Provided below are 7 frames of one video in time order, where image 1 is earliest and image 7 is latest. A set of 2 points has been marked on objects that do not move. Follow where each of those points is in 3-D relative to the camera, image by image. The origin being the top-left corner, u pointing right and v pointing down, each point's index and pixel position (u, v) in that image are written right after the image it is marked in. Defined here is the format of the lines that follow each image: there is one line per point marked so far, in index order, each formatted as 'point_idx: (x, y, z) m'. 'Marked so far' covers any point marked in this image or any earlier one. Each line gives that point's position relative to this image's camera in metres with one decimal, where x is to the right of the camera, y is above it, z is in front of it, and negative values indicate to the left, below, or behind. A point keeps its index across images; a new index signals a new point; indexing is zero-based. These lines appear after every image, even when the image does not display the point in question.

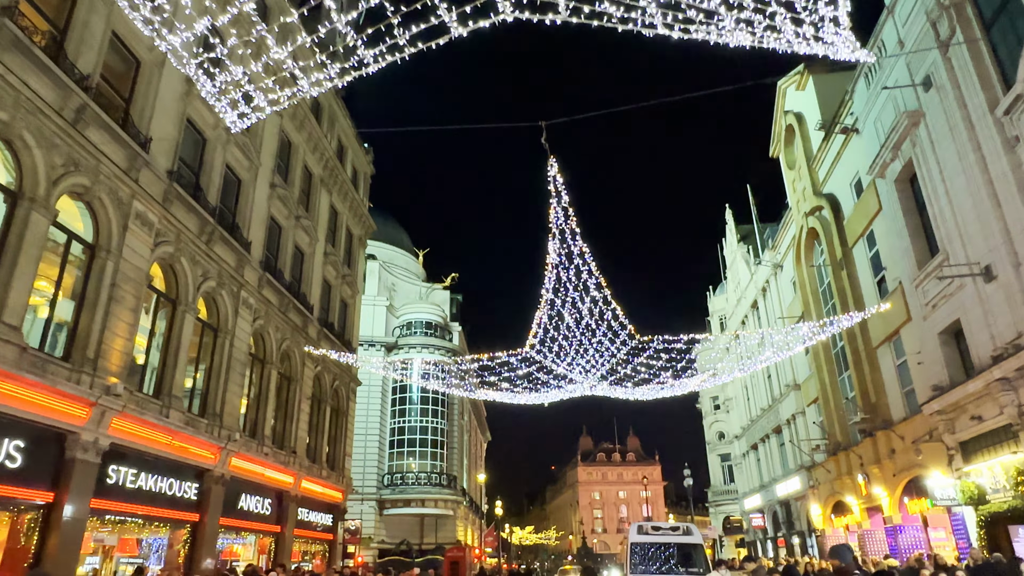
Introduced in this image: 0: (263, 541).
0: (-6.3, -6.4, +17.1) m
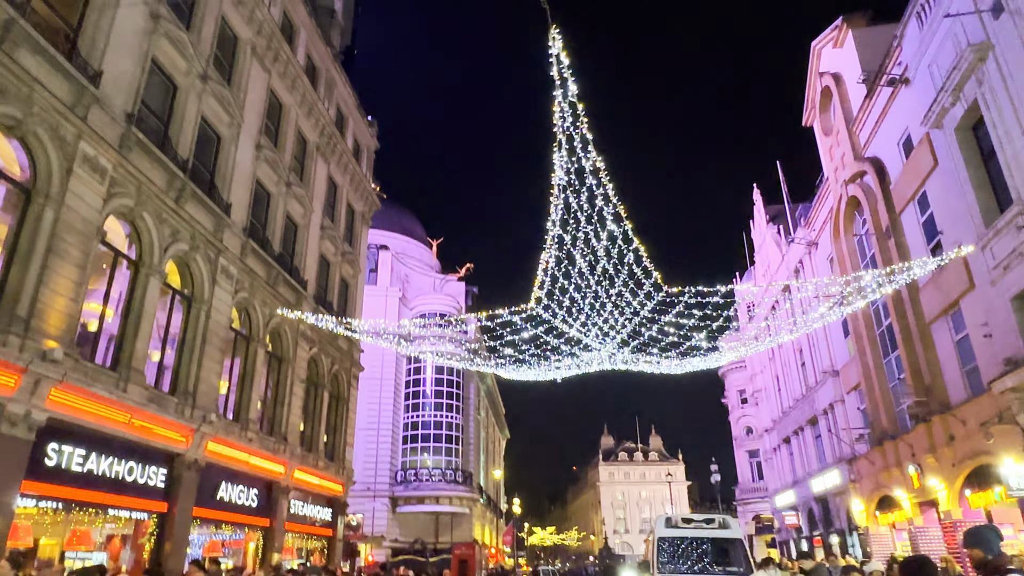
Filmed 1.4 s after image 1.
0: (-6.0, -5.7, +15.5) m
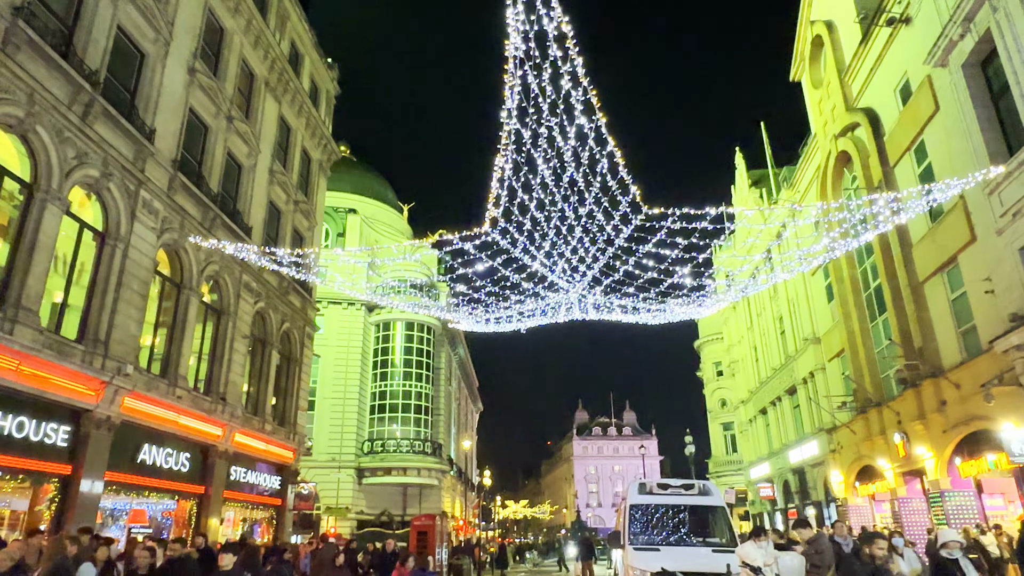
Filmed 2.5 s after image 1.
0: (-6.8, -4.5, +14.0) m
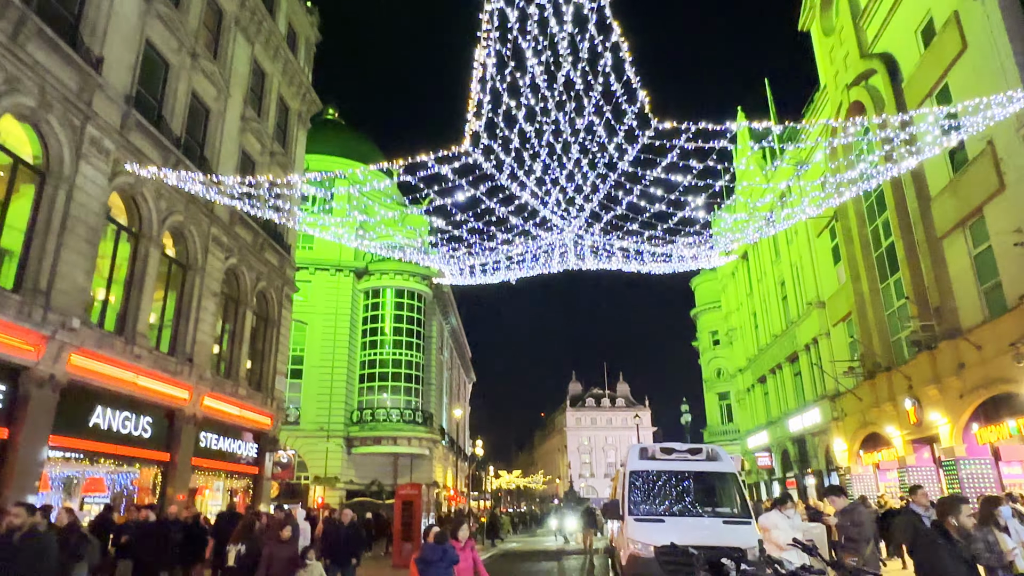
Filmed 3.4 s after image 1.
0: (-7.0, -3.5, +13.0) m
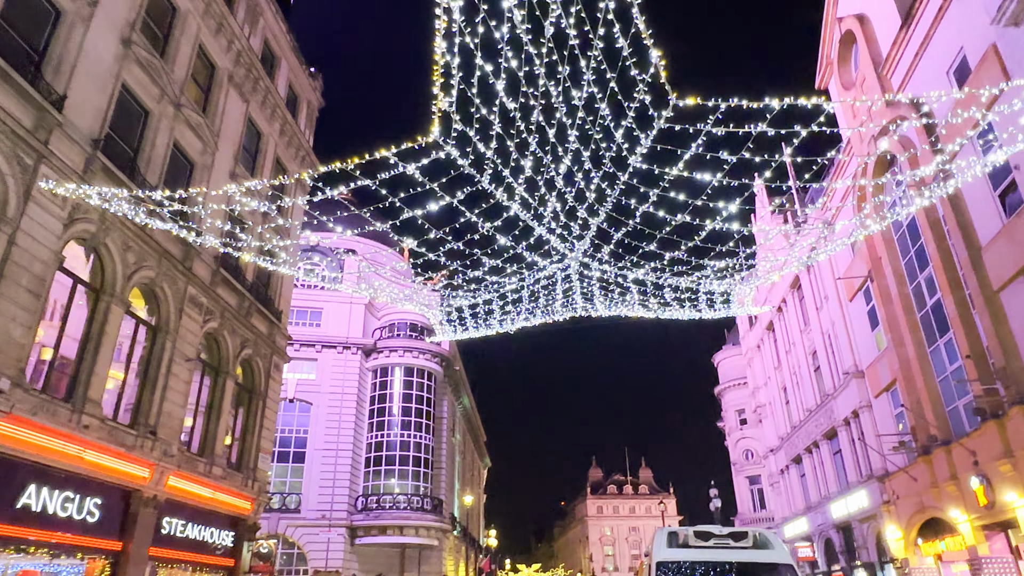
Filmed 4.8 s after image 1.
0: (-7.0, -4.5, +11.2) m
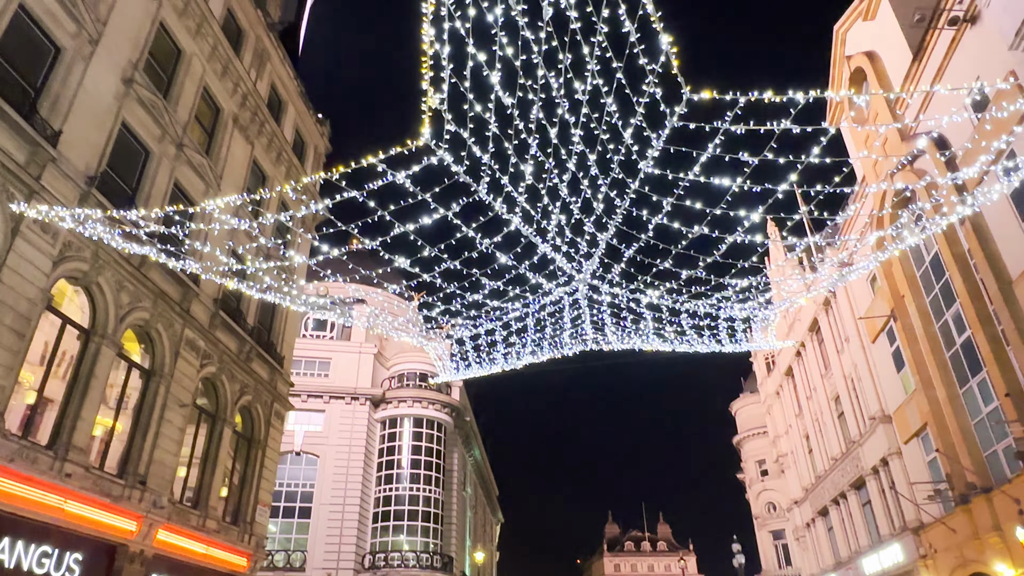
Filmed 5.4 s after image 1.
0: (-6.8, -5.2, +10.4) m
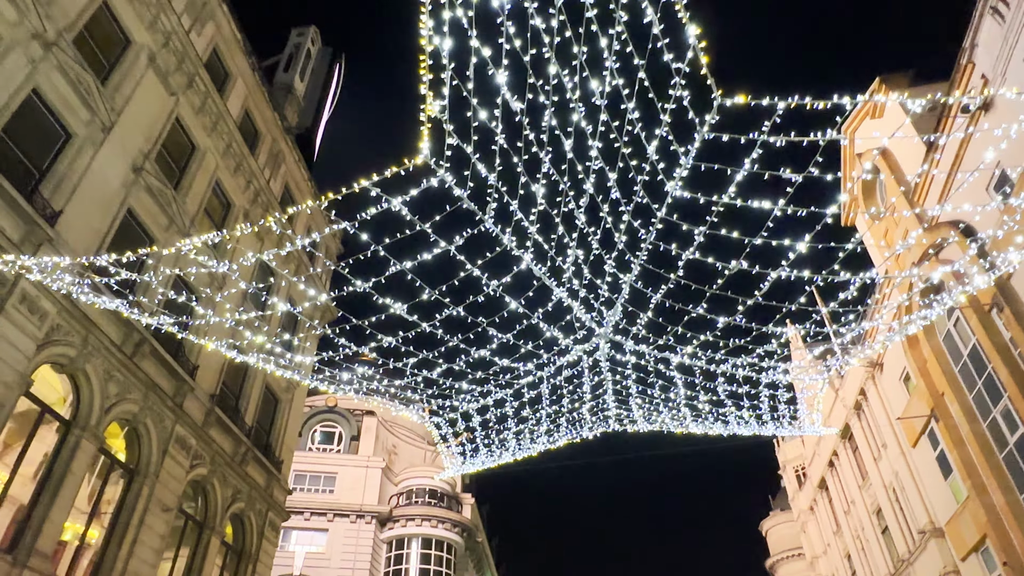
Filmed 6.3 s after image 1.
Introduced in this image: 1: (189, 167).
0: (-6.6, -6.3, +8.8) m
1: (-6.7, +2.5, +14.1) m
